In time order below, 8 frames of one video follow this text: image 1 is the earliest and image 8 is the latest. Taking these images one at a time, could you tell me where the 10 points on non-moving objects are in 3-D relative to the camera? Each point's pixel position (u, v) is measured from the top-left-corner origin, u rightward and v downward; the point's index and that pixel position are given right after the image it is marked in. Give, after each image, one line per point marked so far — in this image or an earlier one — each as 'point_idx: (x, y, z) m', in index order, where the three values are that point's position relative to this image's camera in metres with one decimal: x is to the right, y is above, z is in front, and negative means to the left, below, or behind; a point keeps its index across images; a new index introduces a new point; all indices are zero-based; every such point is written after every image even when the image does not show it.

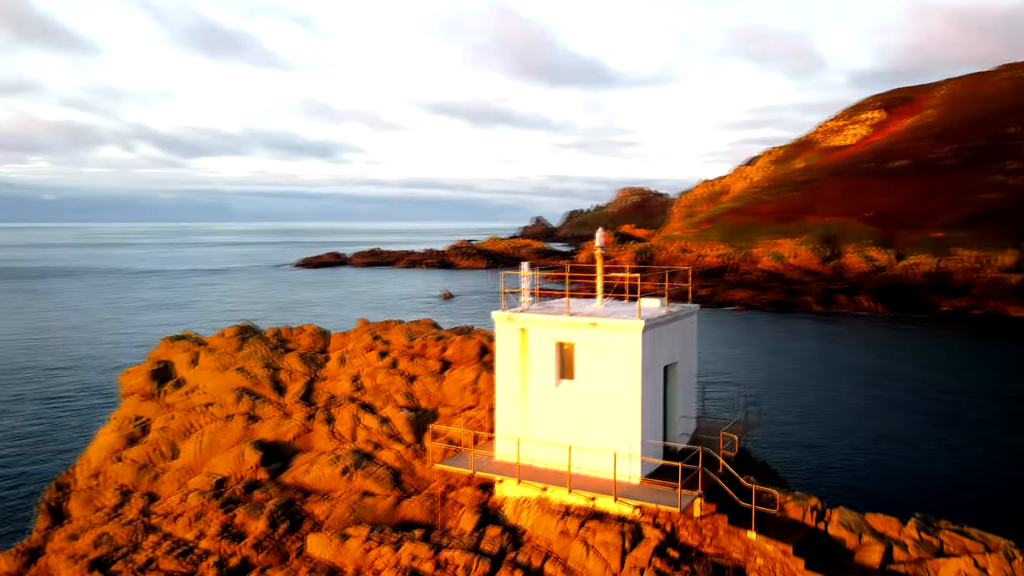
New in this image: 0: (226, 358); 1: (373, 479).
0: (-5.4, -1.3, +15.1) m
1: (-2.1, -2.8, +12.0) m
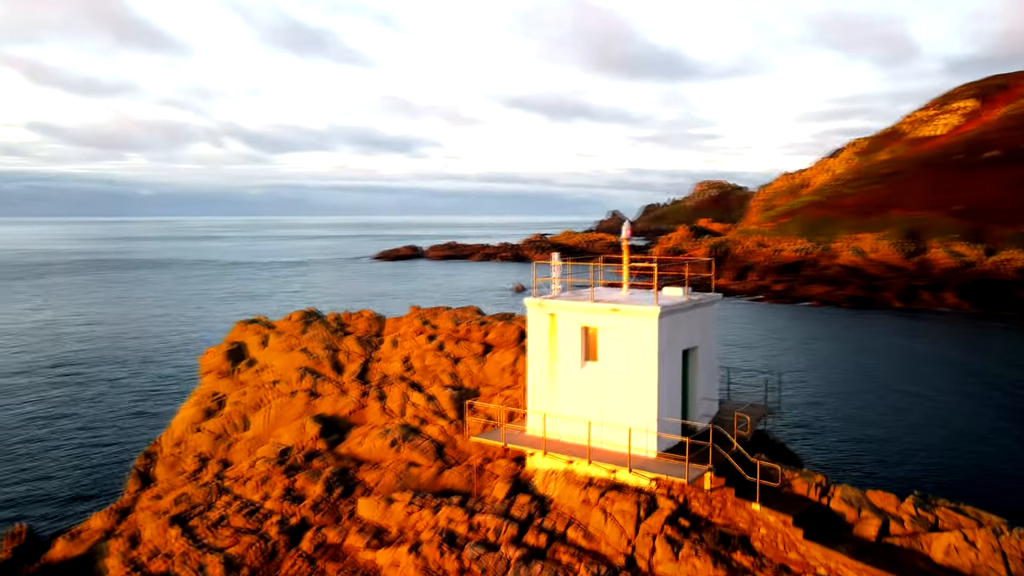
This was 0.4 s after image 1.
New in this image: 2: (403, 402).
0: (-4.6, -1.0, +16.5) m
1: (-1.5, -2.6, +13.1) m
2: (-1.9, -2.0, +14.1) m
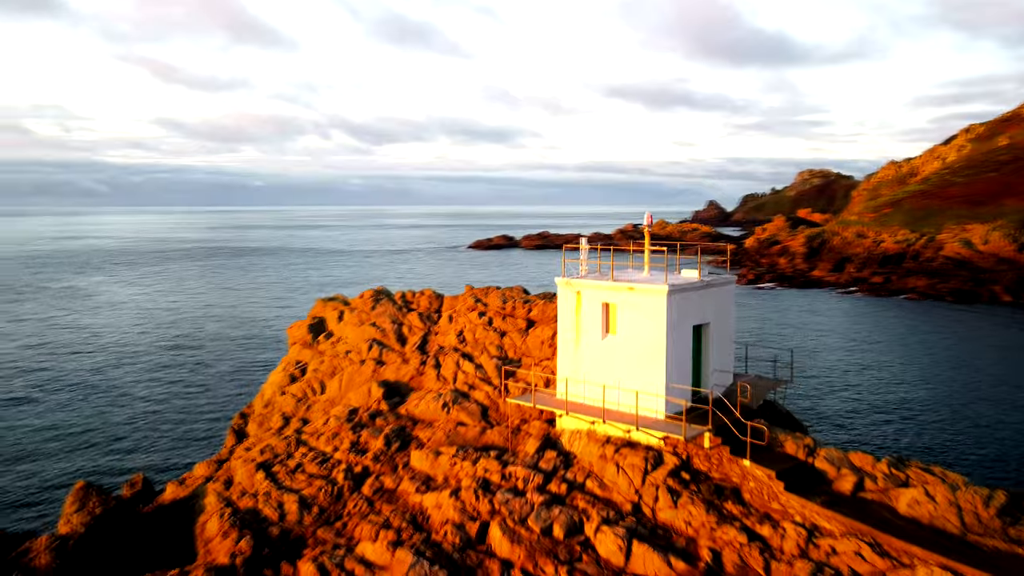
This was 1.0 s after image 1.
0: (-3.5, -0.6, +18.6) m
1: (-0.9, -2.3, +14.9) m
2: (-1.1, -1.6, +15.9) m
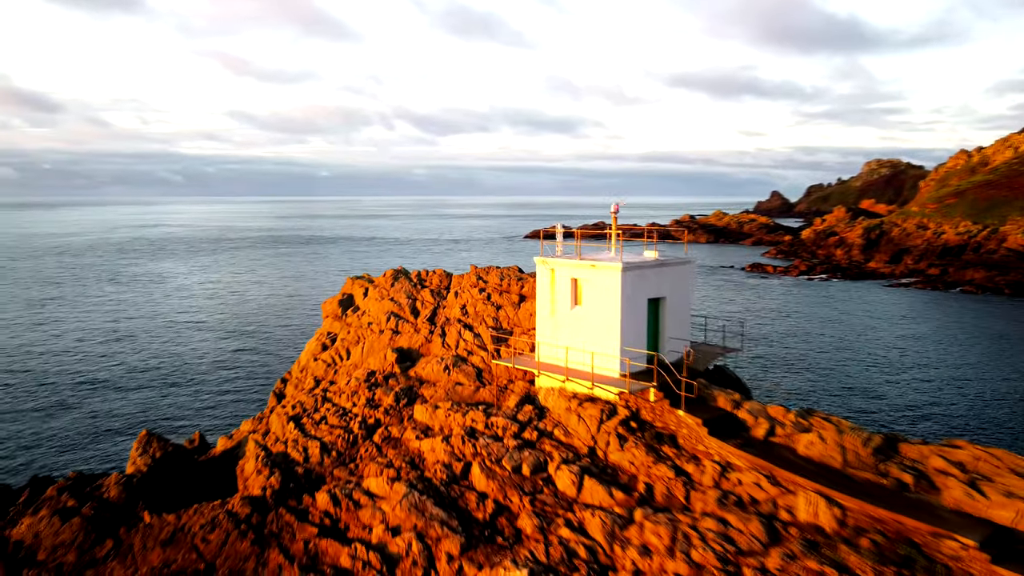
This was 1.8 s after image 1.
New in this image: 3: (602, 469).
0: (-3.4, -0.1, +21.1) m
1: (-1.1, -1.8, +17.2) m
2: (-1.2, -1.1, +18.3) m
3: (+1.5, -3.0, +13.5) m
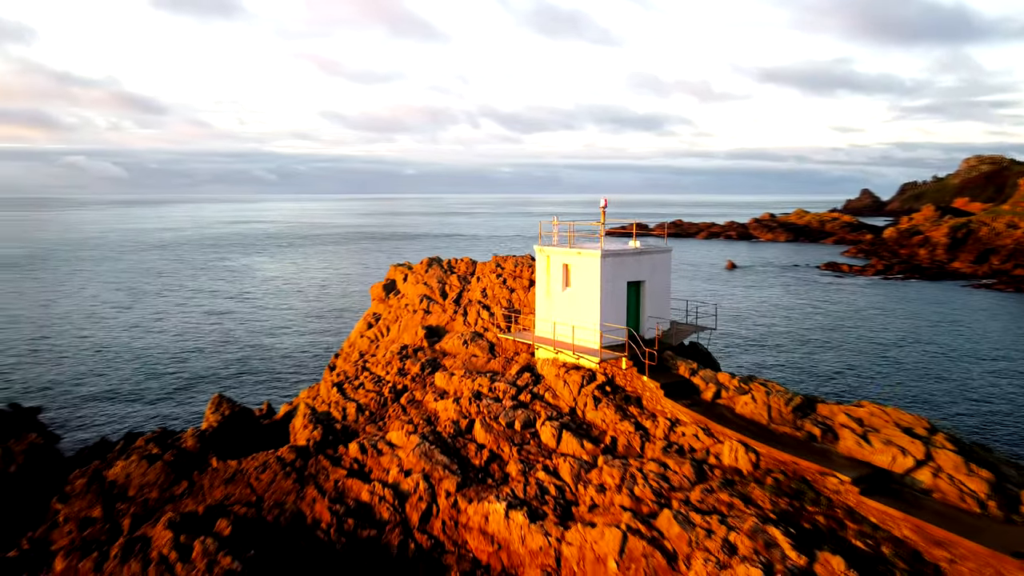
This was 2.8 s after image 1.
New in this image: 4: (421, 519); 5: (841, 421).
0: (-2.7, +0.3, +24.0) m
1: (-0.8, -1.4, +19.9) m
2: (-0.9, -0.8, +20.9) m
3: (+1.3, -2.6, +15.9) m
4: (-1.7, -4.4, +15.7) m
5: (+5.3, -2.1, +13.1) m
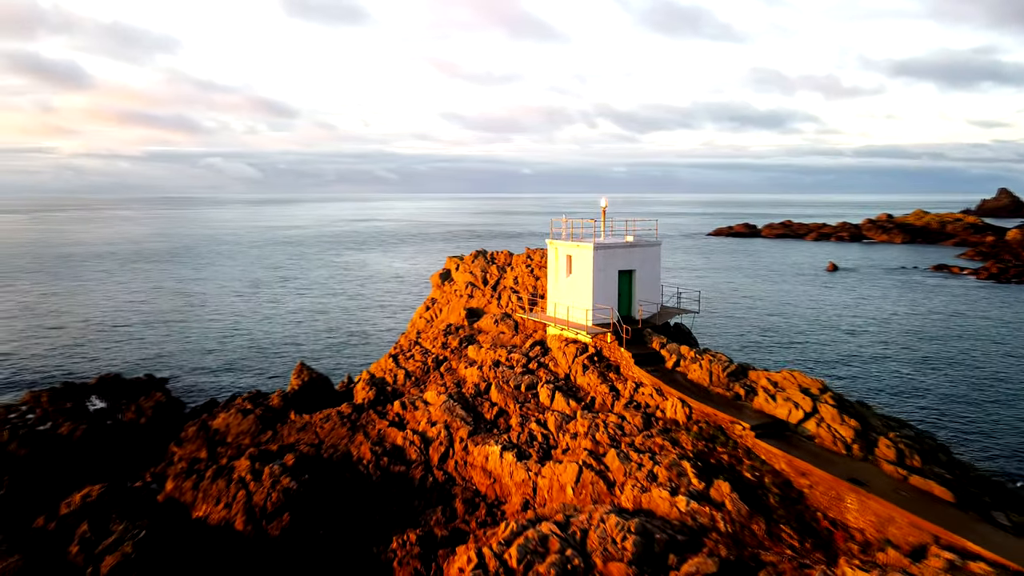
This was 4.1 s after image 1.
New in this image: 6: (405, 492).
0: (-1.5, +0.7, +27.8) m
1: (-0.2, -1.1, +23.4) m
2: (-0.1, -0.4, +24.5) m
3: (+1.3, -2.3, +19.2) m
4: (-1.7, -4.1, +19.4) m
5: (+4.9, -1.9, +15.9) m
6: (-2.4, -4.7, +18.9) m
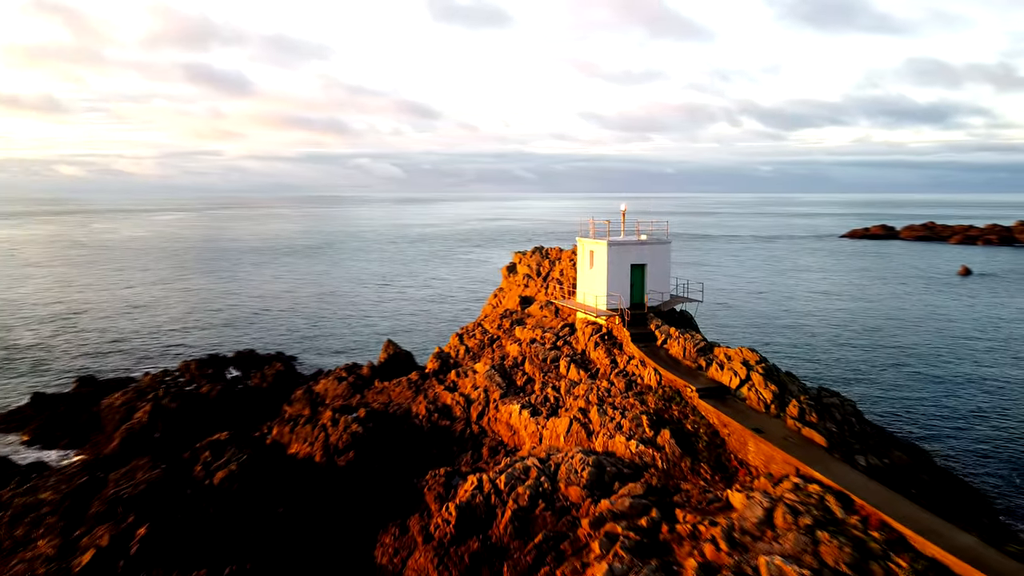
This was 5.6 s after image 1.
0: (+0.7, +1.0, +32.0) m
1: (+1.2, -0.8, +27.5) m
2: (+1.5, -0.1, +28.5) m
3: (+2.0, -2.0, +23.0) m
4: (-1.0, -3.7, +23.8) m
5: (+4.9, -1.6, +19.1) m
6: (-1.8, -4.4, +23.3) m
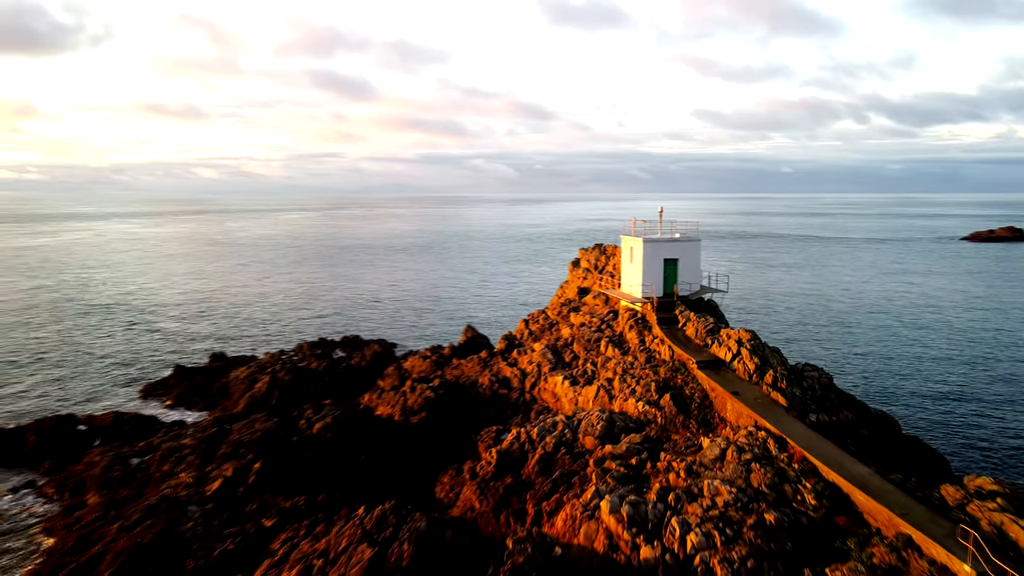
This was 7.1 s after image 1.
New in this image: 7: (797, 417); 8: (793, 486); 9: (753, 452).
0: (+3.5, +1.4, +35.8) m
1: (+3.4, -0.4, +31.3) m
2: (+3.8, +0.2, +32.3) m
3: (+3.5, -1.7, +26.8) m
4: (+0.6, -3.4, +28.0) m
5: (+5.9, -1.4, +22.5) m
6: (-0.3, -4.0, +27.6) m
7: (+6.3, -2.8, +17.8) m
8: (+5.2, -3.7, +15.1) m
9: (+4.9, -3.3, +16.5) m
